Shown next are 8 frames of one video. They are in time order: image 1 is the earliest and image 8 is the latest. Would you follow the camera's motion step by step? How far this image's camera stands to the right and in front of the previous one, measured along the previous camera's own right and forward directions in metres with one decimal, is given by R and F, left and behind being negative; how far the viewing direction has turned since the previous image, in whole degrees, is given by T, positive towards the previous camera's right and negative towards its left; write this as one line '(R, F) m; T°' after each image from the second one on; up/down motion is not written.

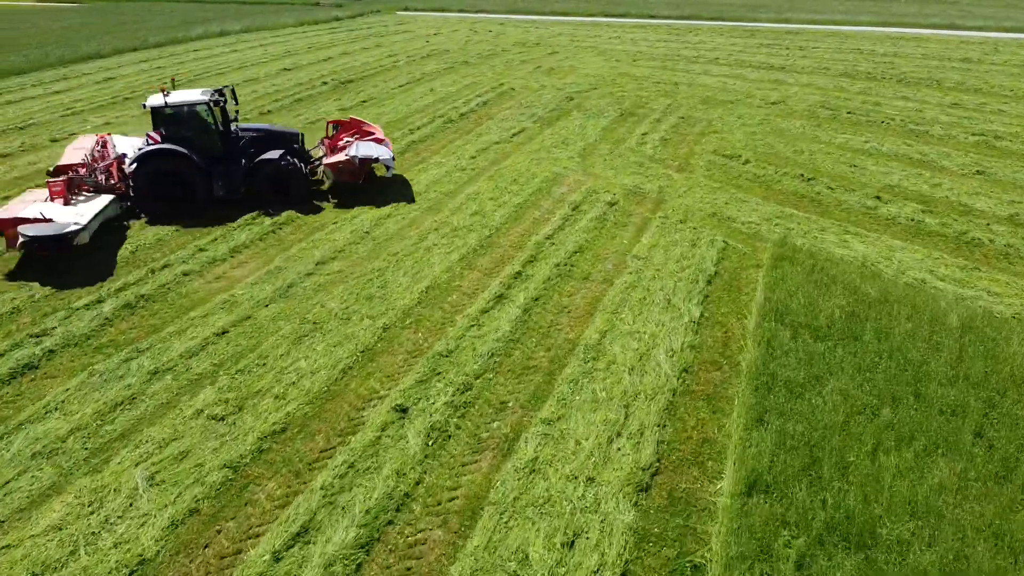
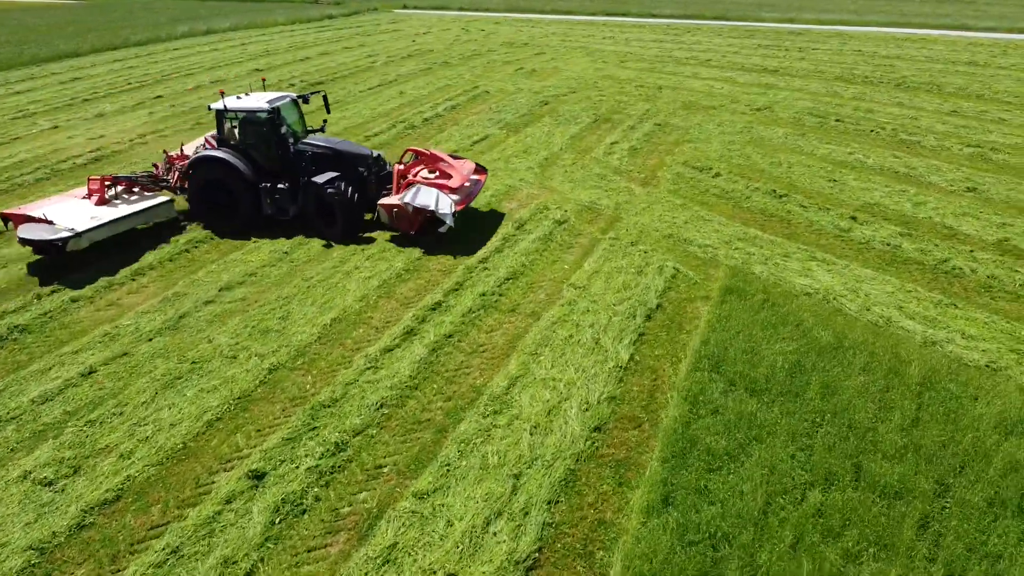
(+0.9, +0.9) m; -1°
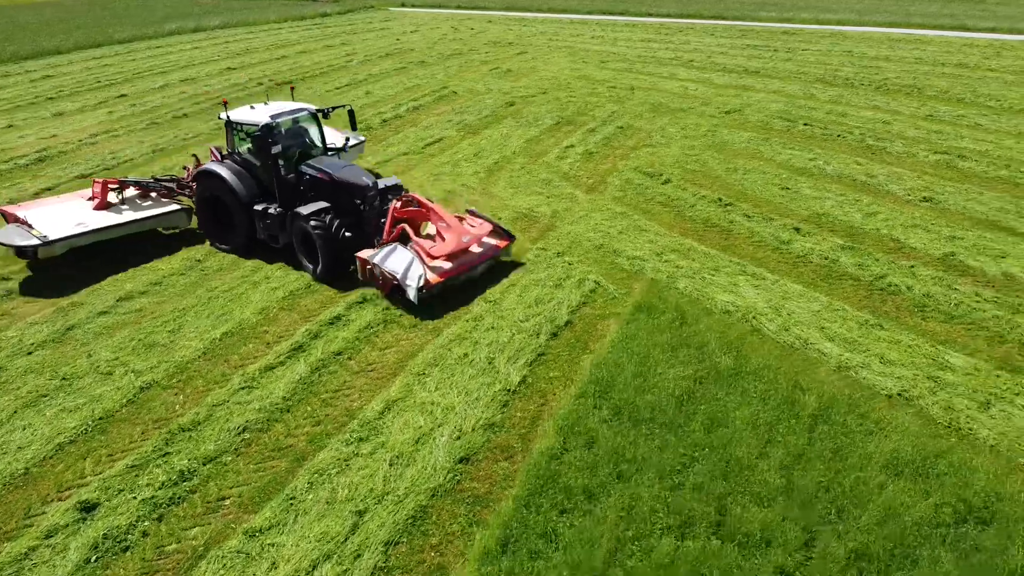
(+1.0, +0.4) m; -1°
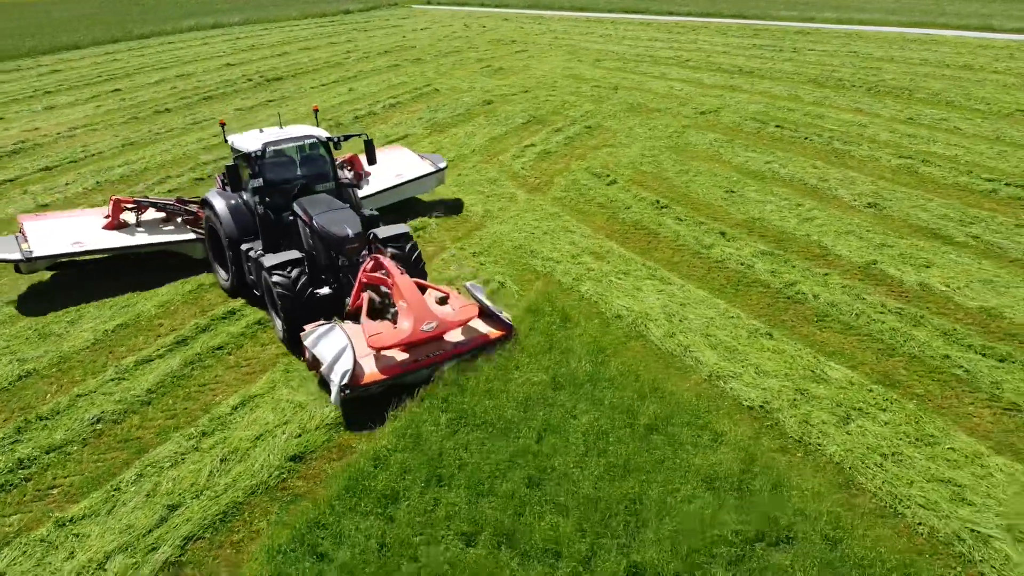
(+1.4, +0.1) m; -3°
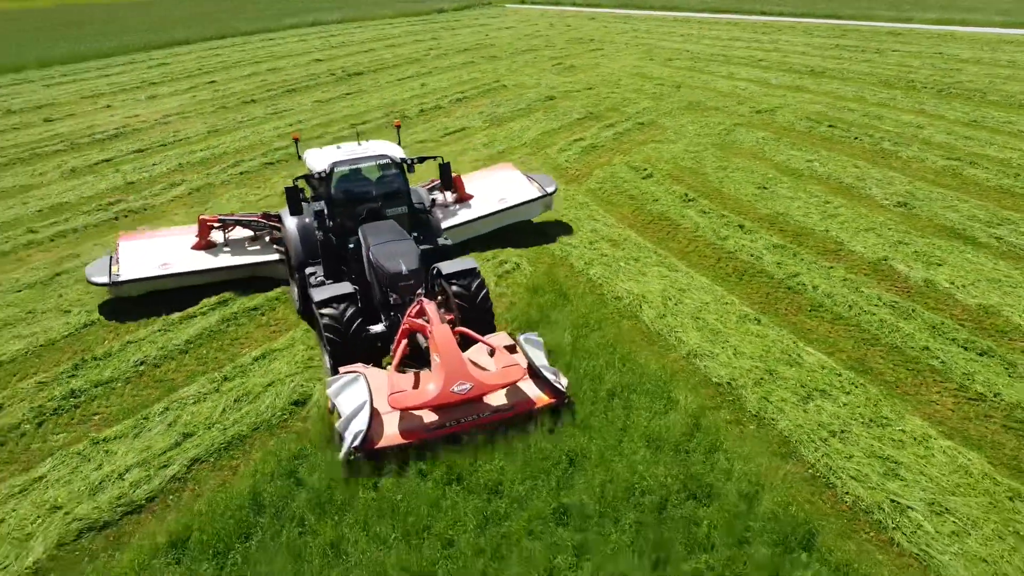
(+0.8, -0.5) m; -7°
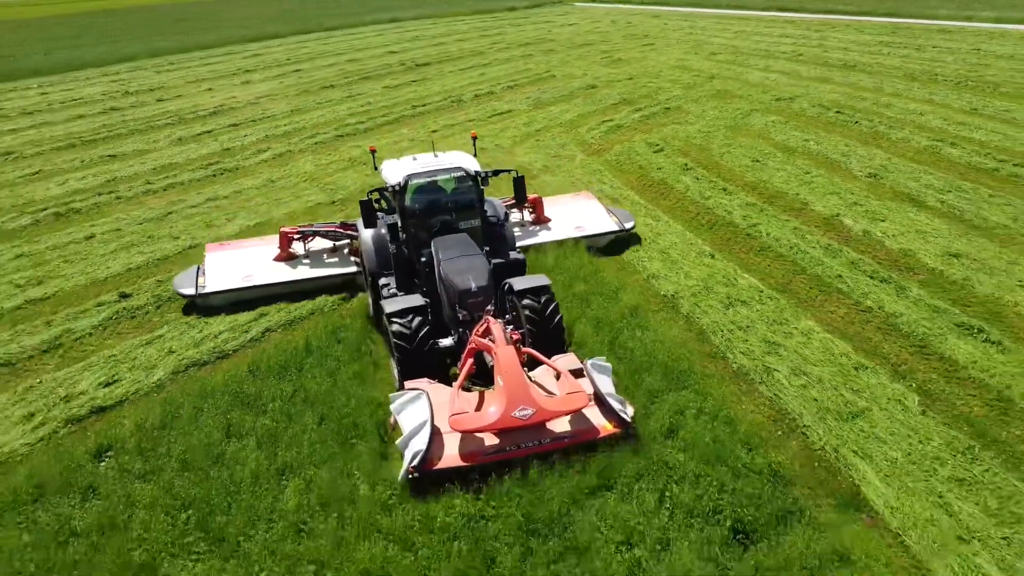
(+0.8, -1.8) m; -5°
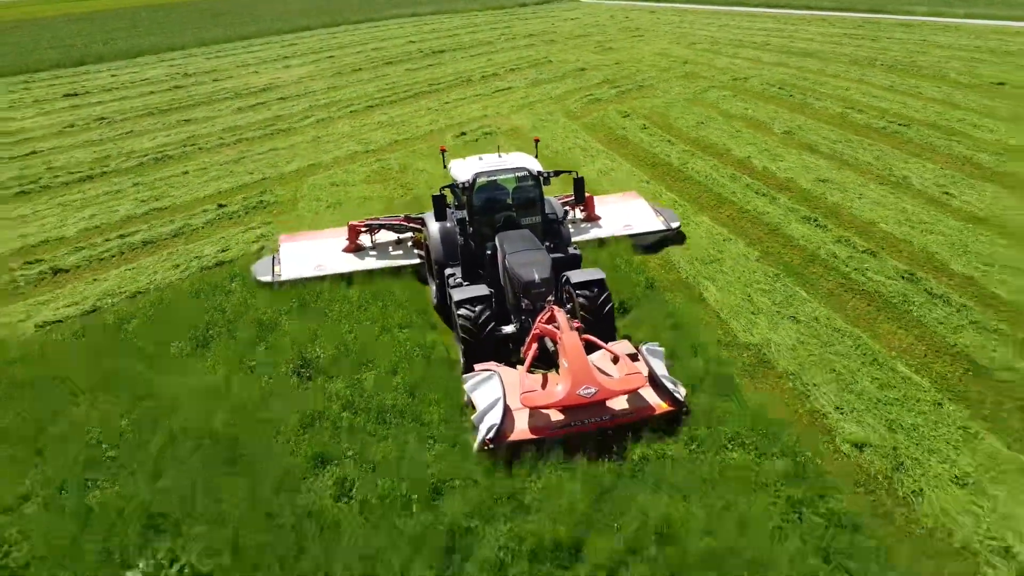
(+0.4, -3.2) m; -1°
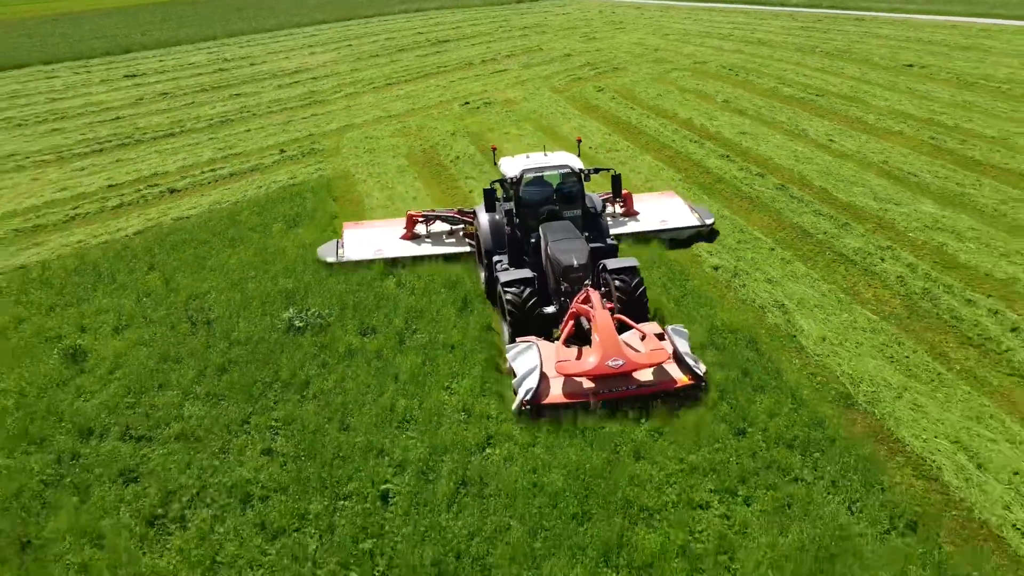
(+0.1, -3.6) m; 0°
